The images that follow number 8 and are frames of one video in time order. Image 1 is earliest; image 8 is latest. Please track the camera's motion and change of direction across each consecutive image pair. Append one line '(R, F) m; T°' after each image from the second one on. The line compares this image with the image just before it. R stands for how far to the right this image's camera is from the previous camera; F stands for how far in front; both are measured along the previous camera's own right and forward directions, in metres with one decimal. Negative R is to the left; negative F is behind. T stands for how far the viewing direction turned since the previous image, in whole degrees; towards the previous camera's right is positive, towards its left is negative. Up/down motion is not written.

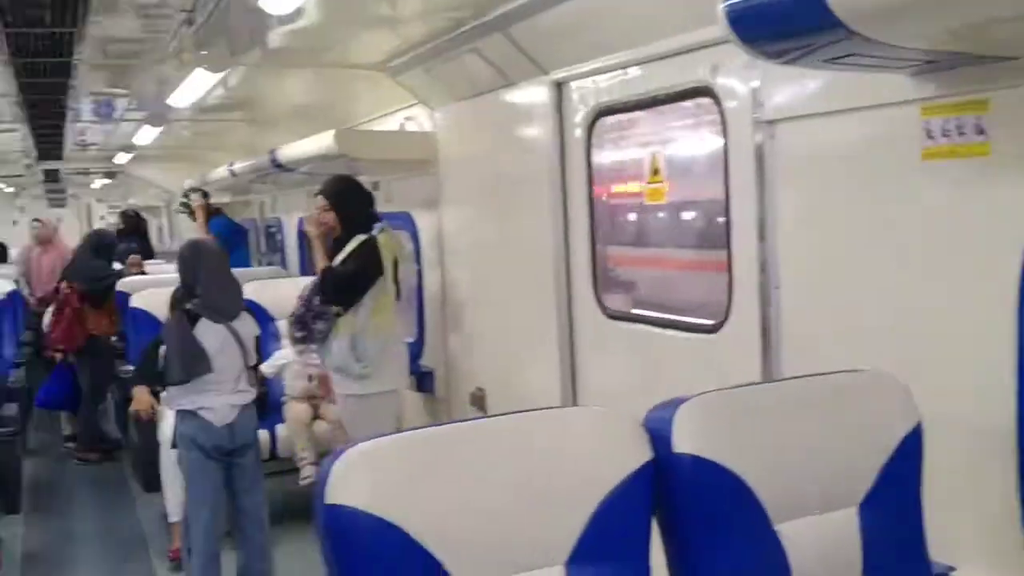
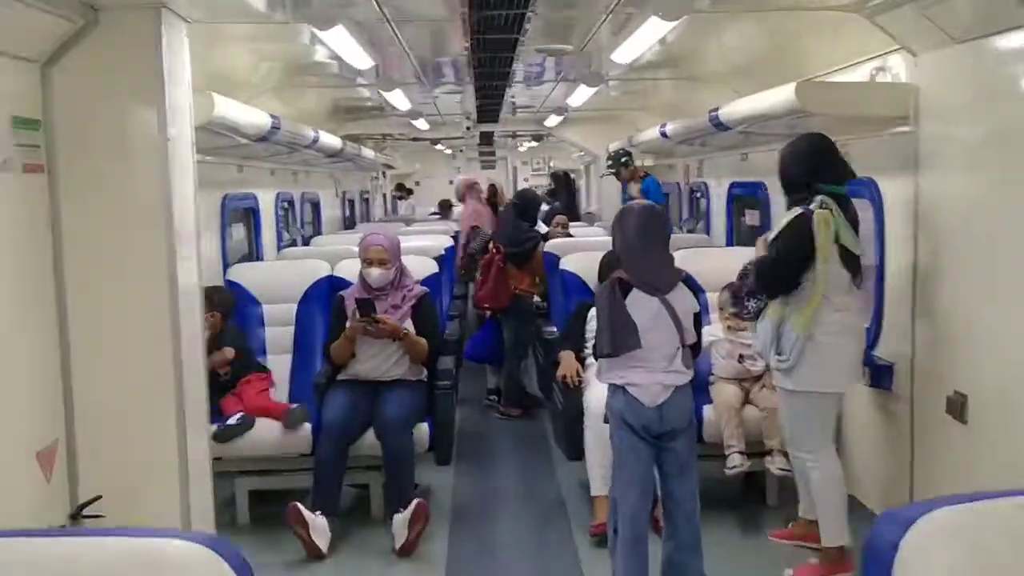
(0.0, +0.4) m; -11°
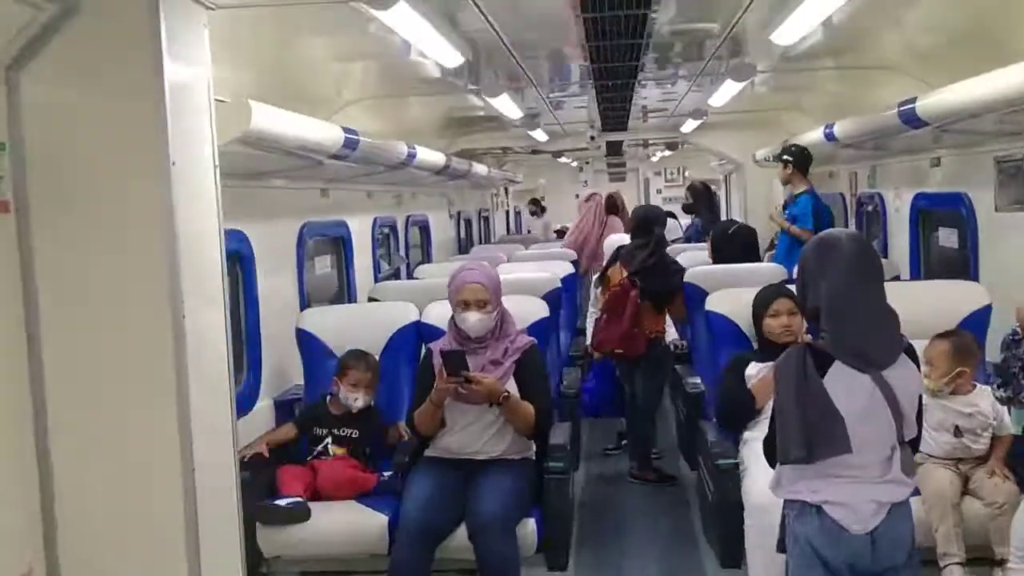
(0.0, +0.9) m; -8°
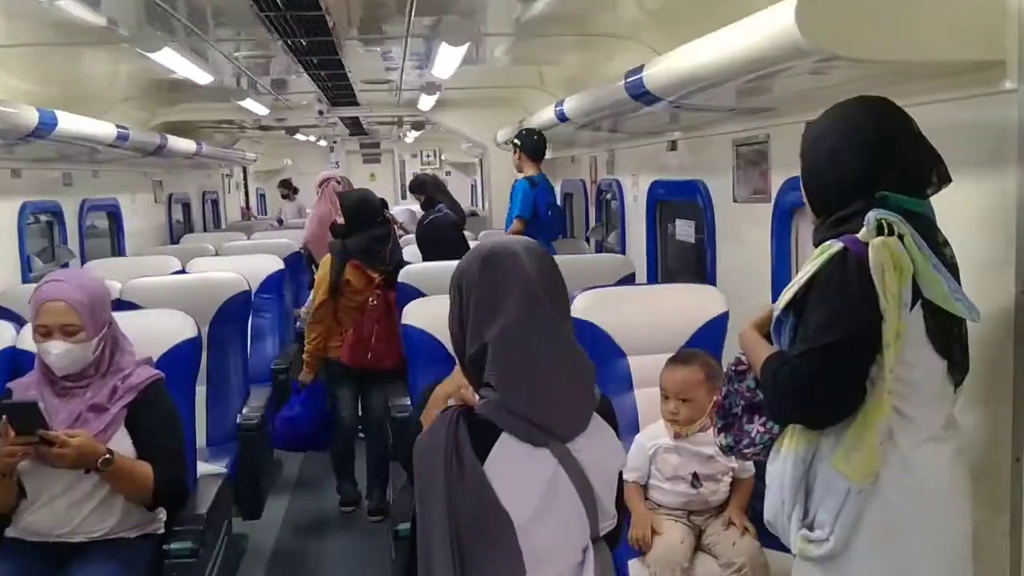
(+0.4, +0.7) m; +13°
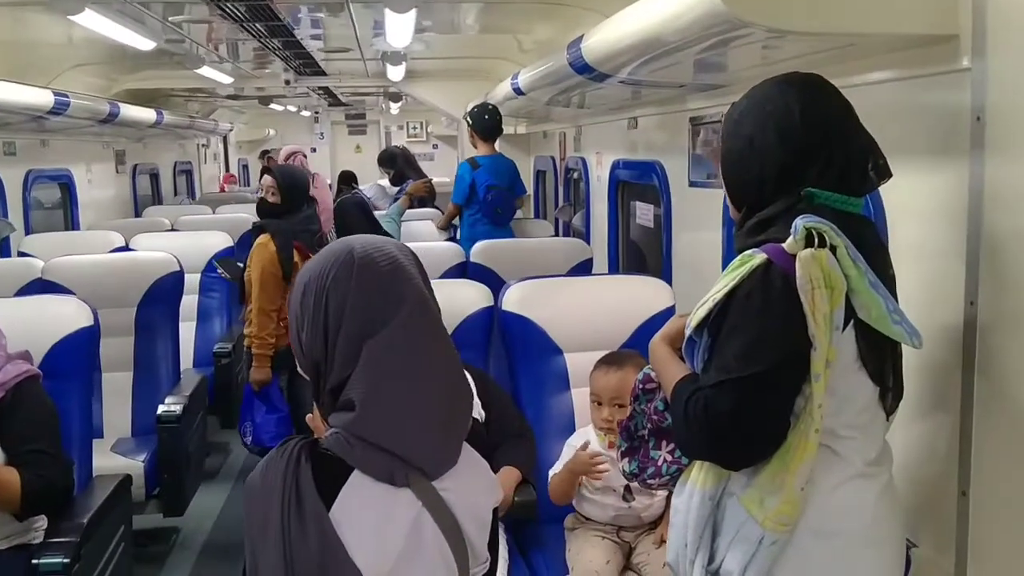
(+0.2, +0.2) m; 0°
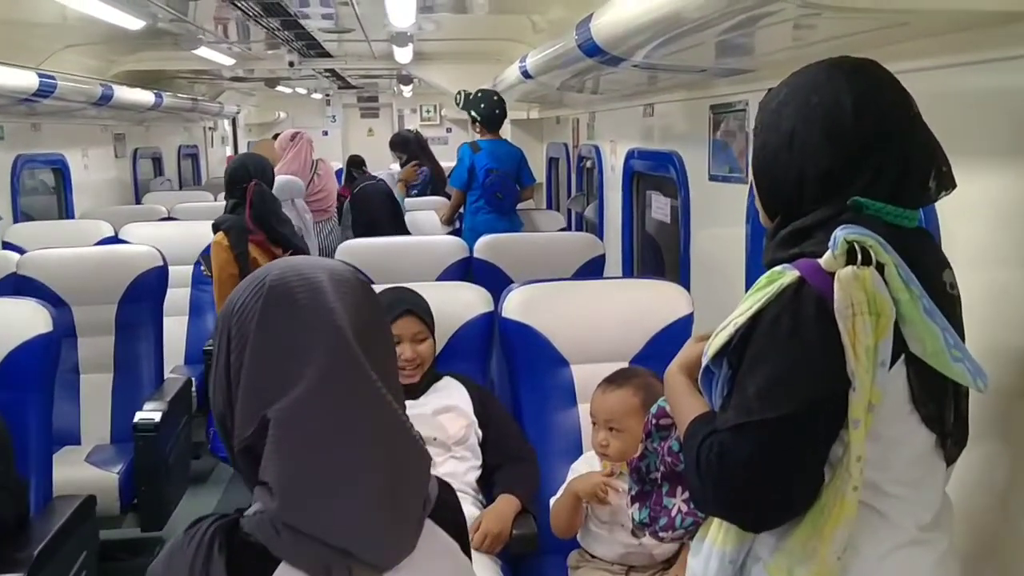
(0.0, +0.2) m; -1°
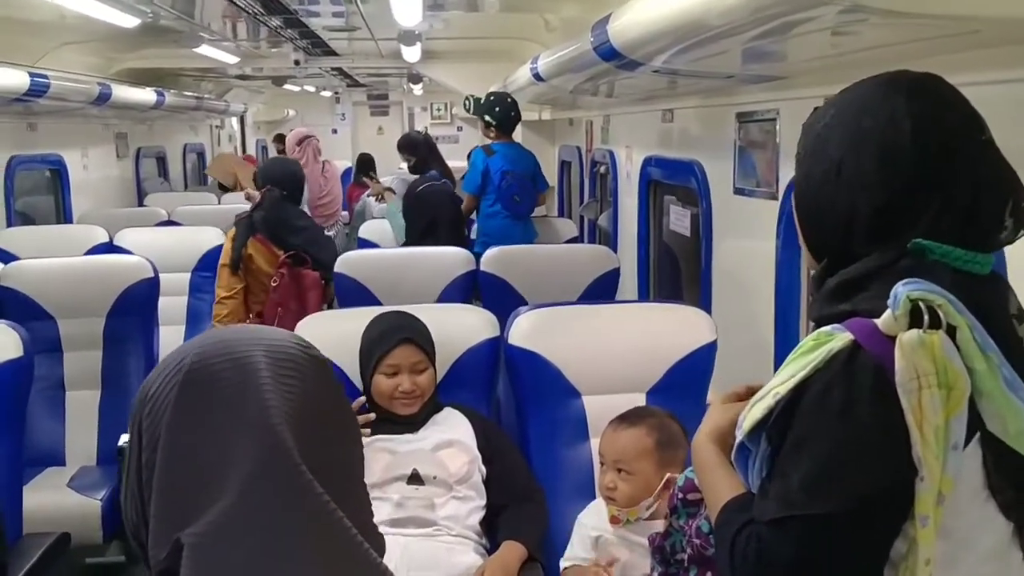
(0.0, +0.2) m; -1°
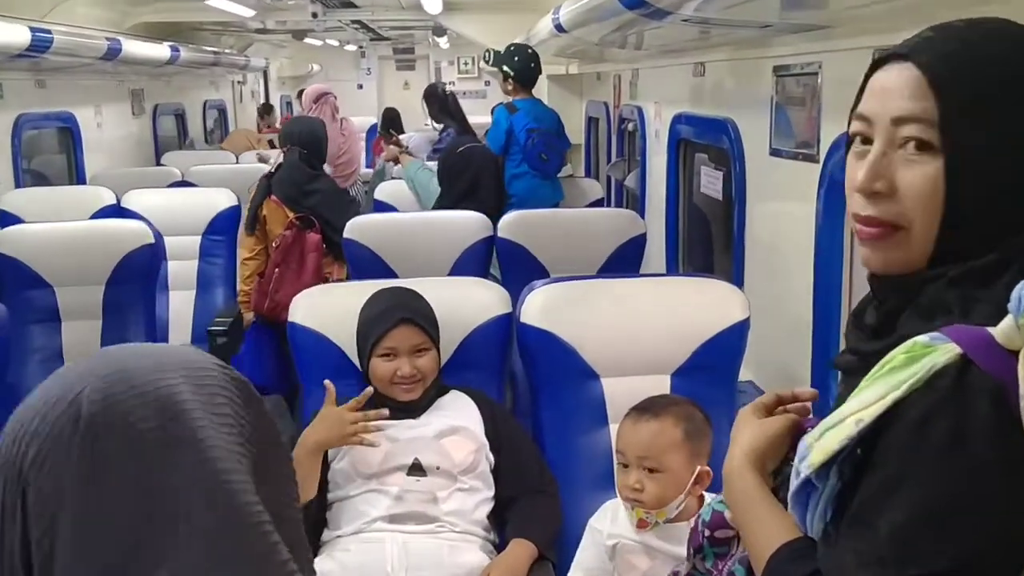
(0.0, +0.2) m; -2°
